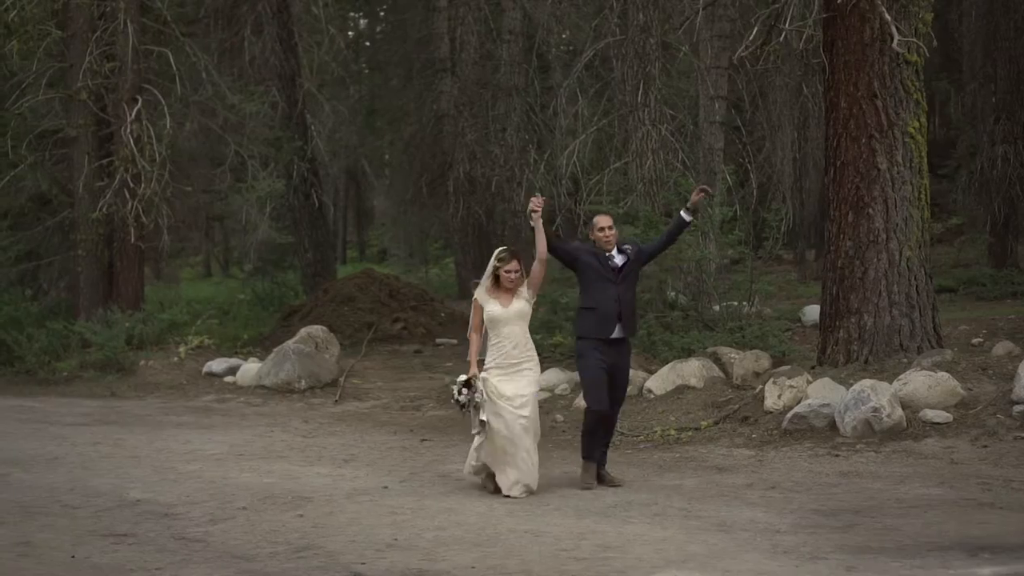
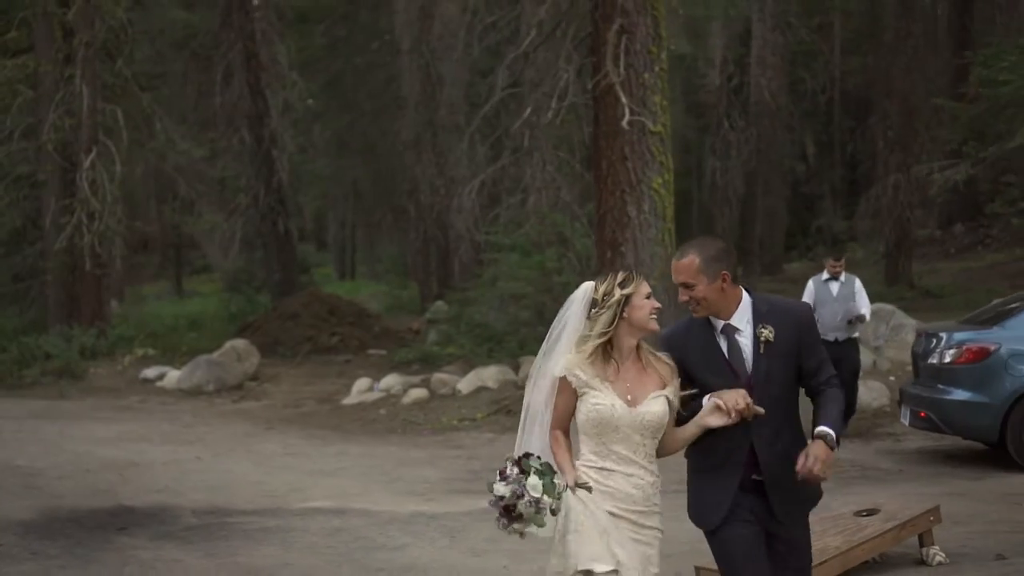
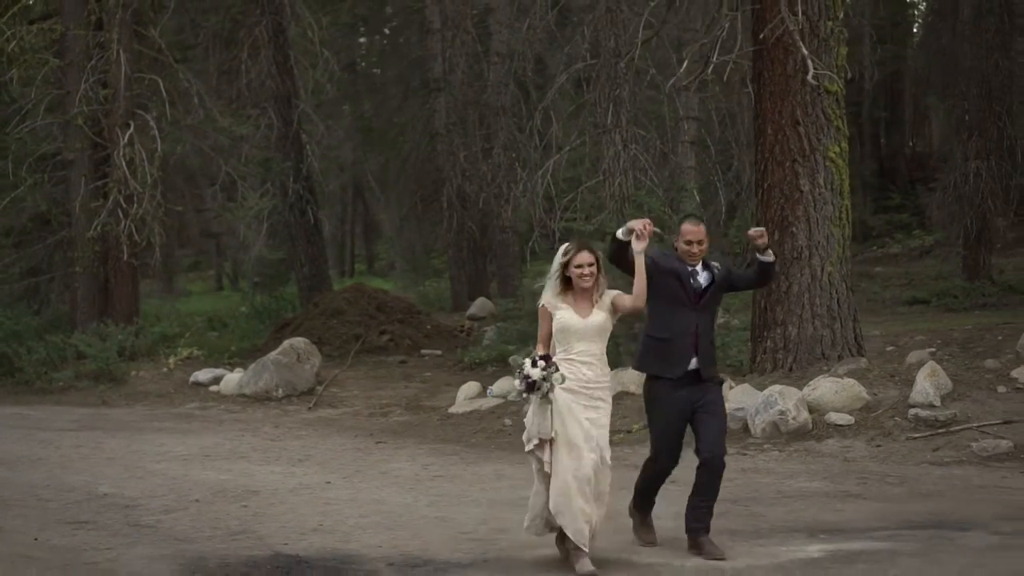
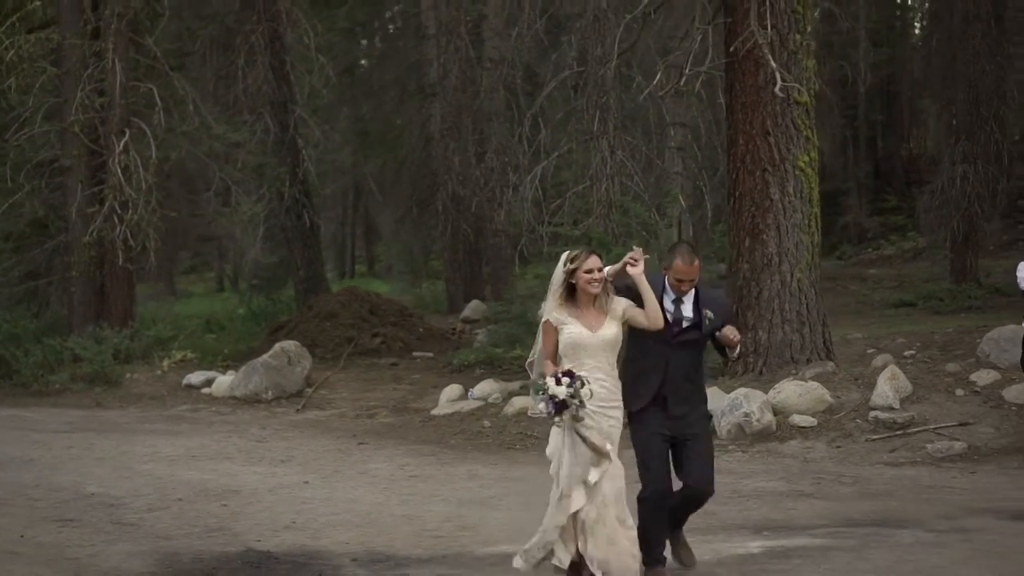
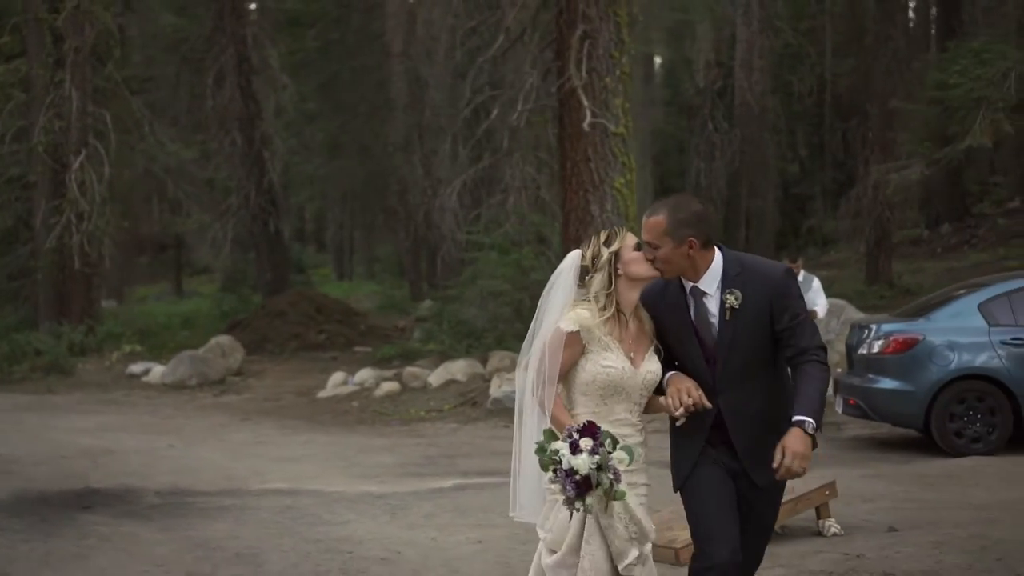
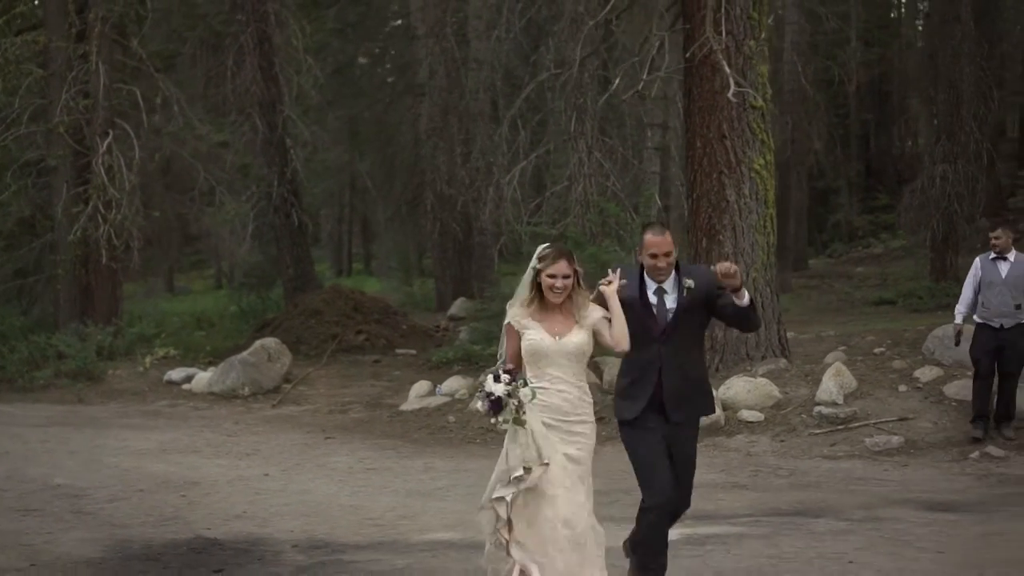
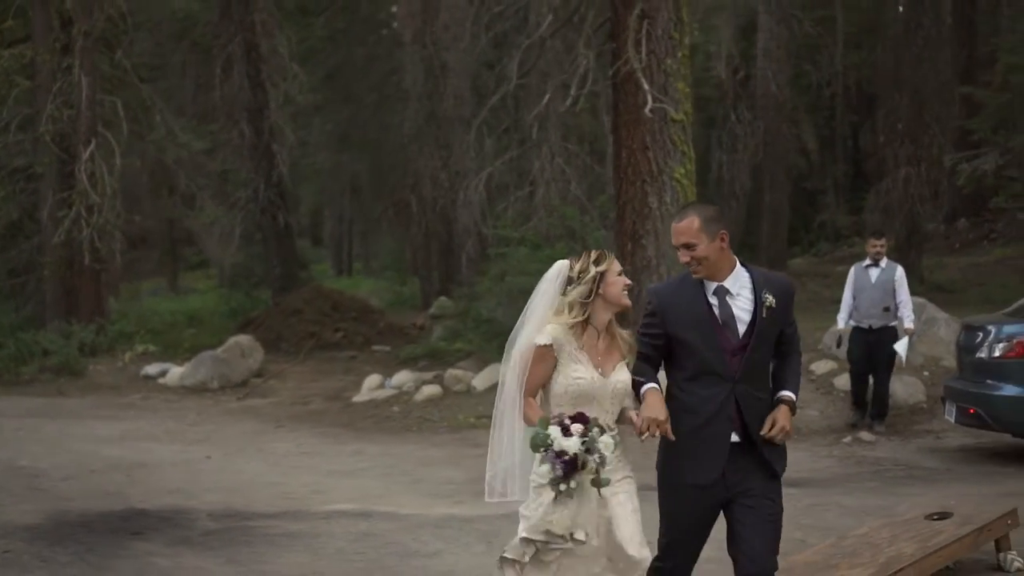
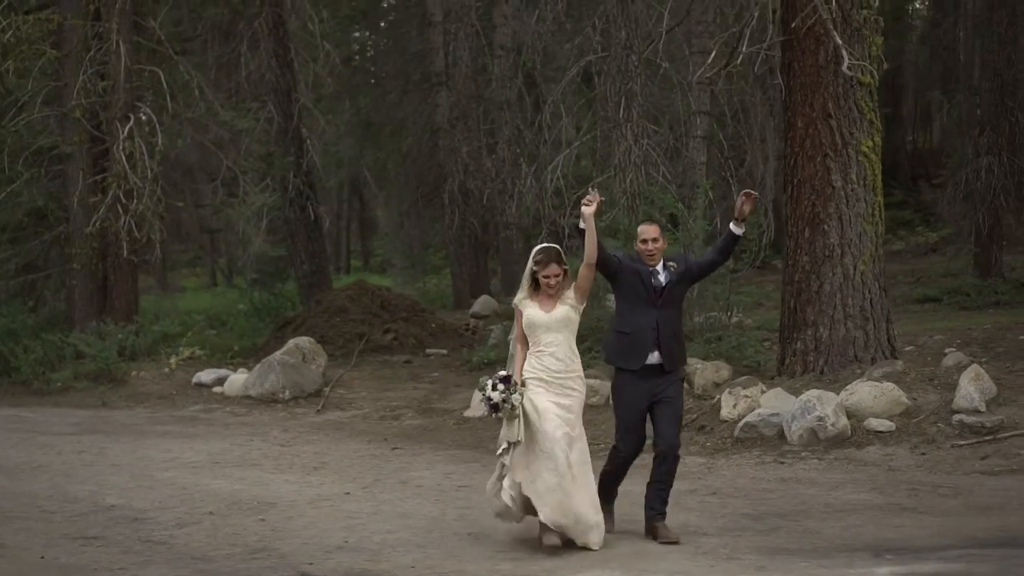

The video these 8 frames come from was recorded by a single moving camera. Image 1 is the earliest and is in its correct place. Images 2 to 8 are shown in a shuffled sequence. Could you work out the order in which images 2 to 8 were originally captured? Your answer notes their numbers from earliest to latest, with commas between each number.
8, 3, 4, 6, 7, 2, 5
